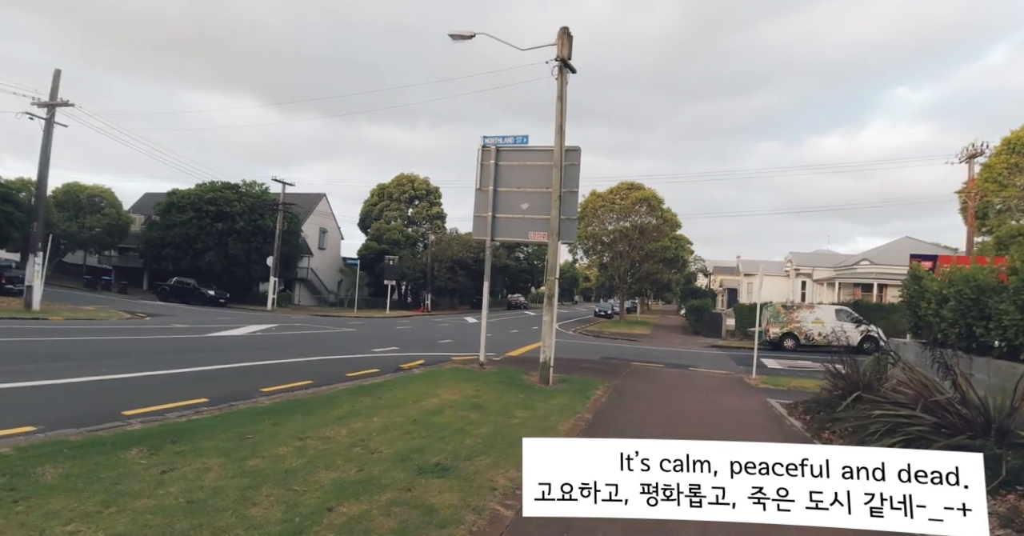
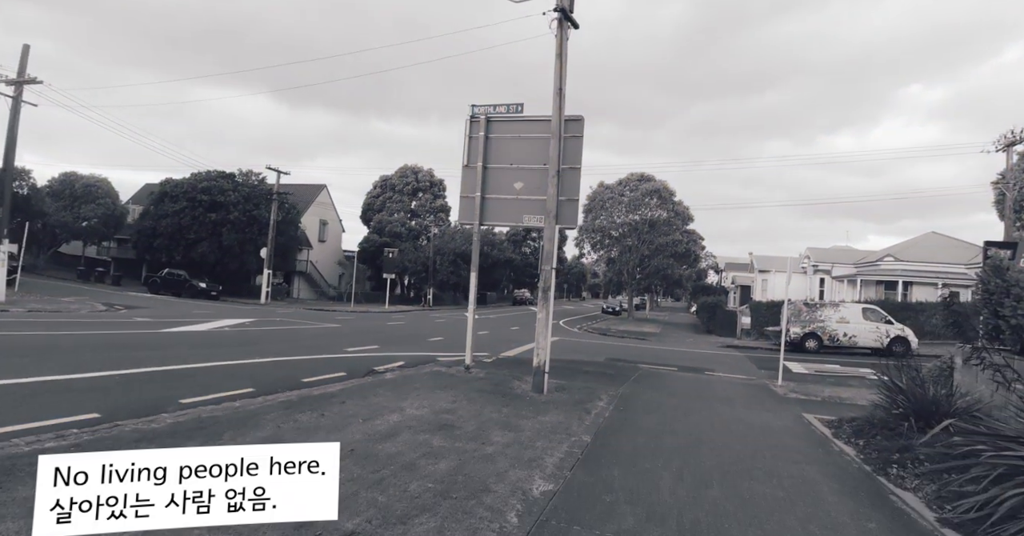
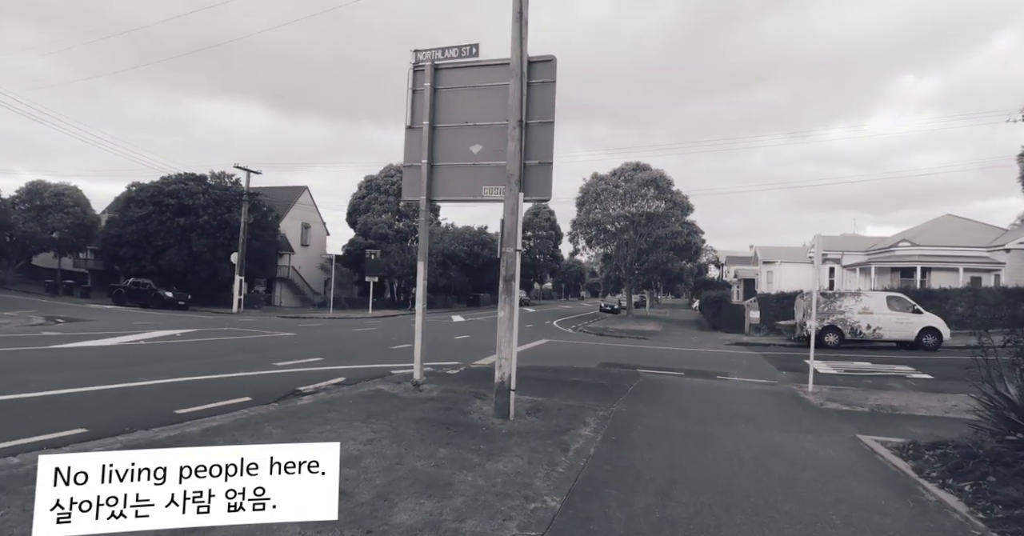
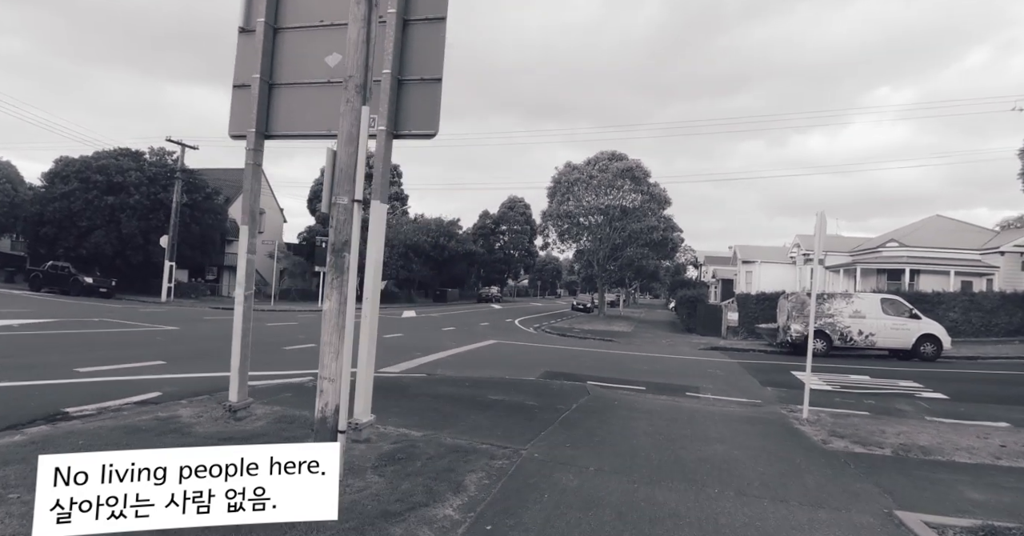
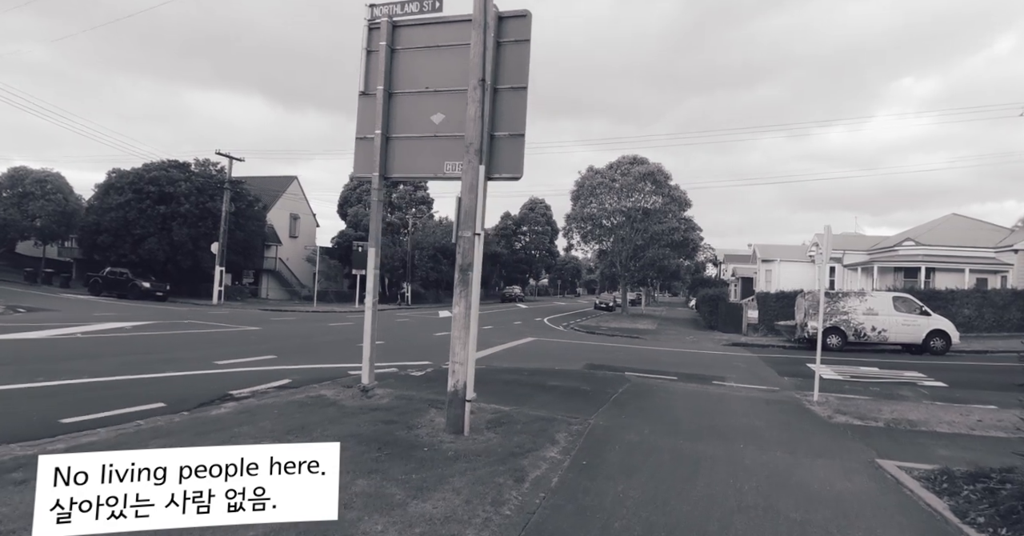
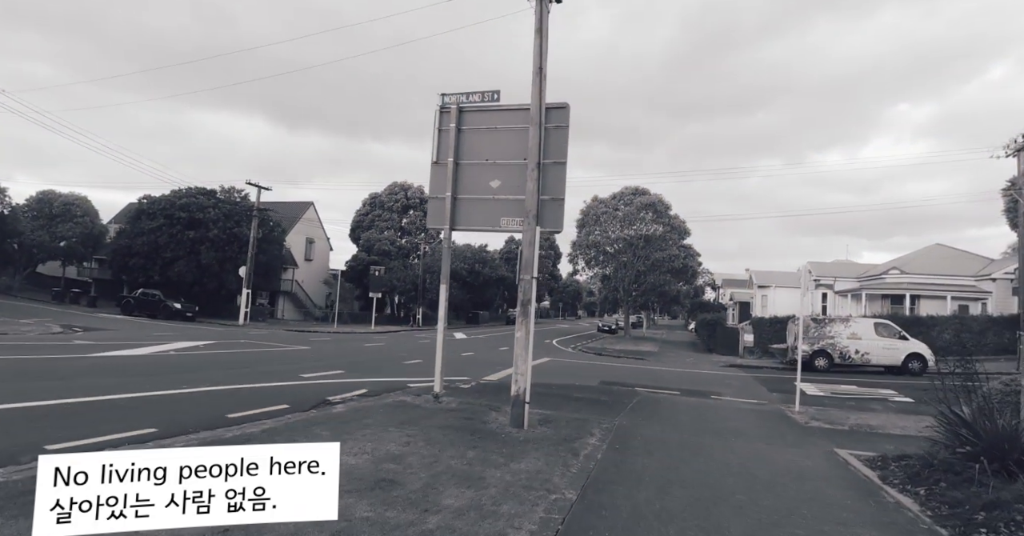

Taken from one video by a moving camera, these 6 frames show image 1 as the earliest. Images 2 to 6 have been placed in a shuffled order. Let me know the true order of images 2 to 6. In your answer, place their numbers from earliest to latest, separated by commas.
2, 6, 3, 5, 4
